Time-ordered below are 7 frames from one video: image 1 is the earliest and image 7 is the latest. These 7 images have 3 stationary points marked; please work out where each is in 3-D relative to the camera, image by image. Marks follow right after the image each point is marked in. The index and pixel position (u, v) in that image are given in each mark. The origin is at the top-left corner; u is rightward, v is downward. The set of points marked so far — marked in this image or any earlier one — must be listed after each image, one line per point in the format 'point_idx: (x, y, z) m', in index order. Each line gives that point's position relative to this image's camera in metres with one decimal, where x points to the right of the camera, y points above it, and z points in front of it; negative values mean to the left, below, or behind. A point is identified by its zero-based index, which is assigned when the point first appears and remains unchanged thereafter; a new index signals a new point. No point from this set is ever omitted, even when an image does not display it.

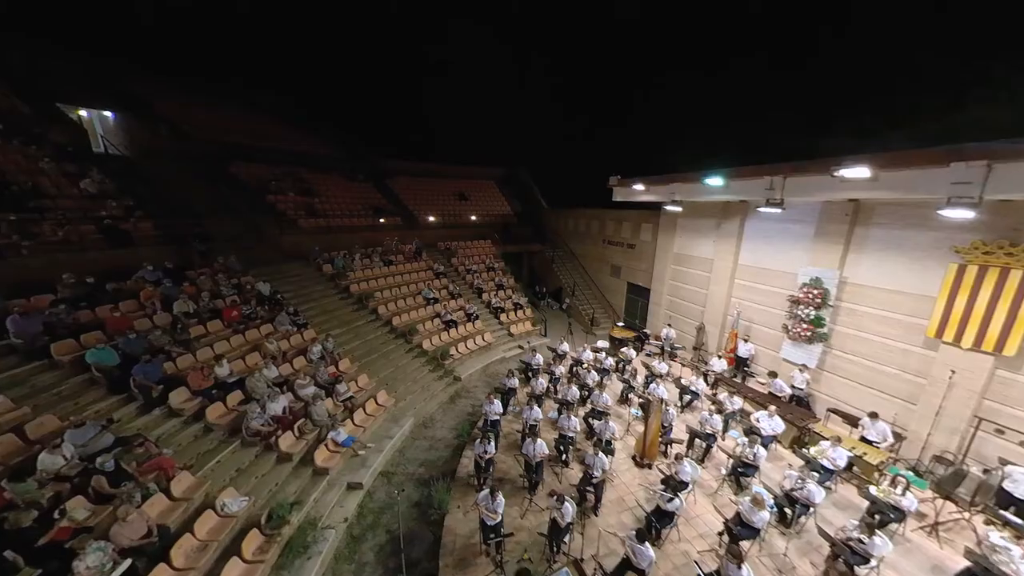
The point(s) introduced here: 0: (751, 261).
0: (+7.7, +0.8, +11.3) m
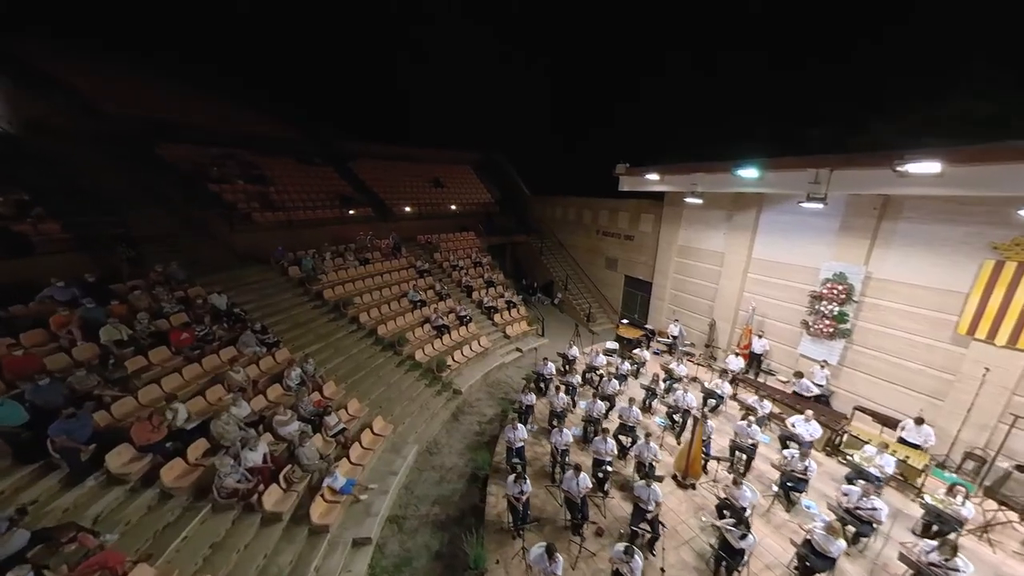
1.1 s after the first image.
0: (+7.8, +1.0, +11.0) m
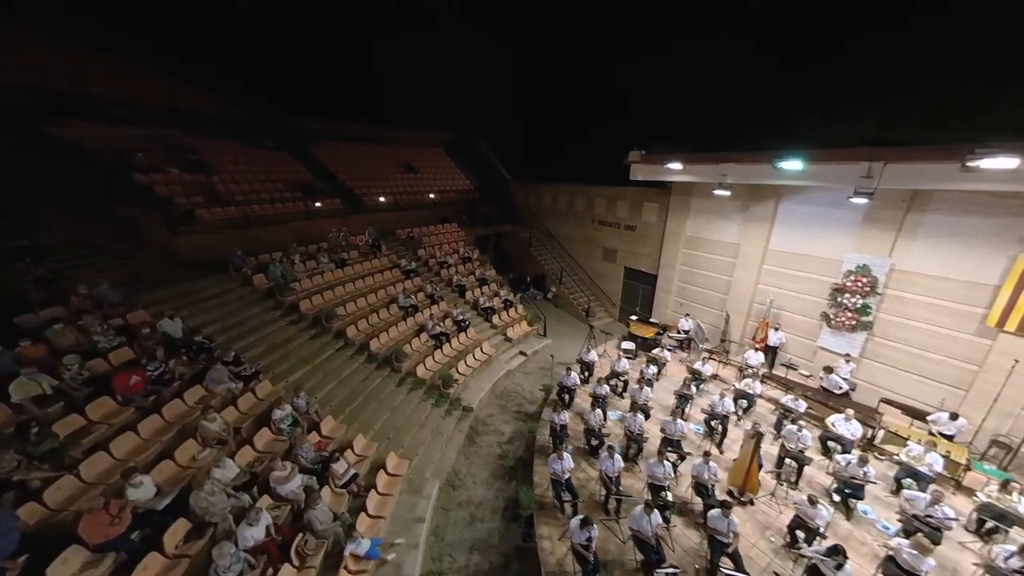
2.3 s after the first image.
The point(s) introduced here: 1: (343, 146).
0: (+8.1, +1.2, +10.7) m
1: (-9.6, +7.9, +20.3) m
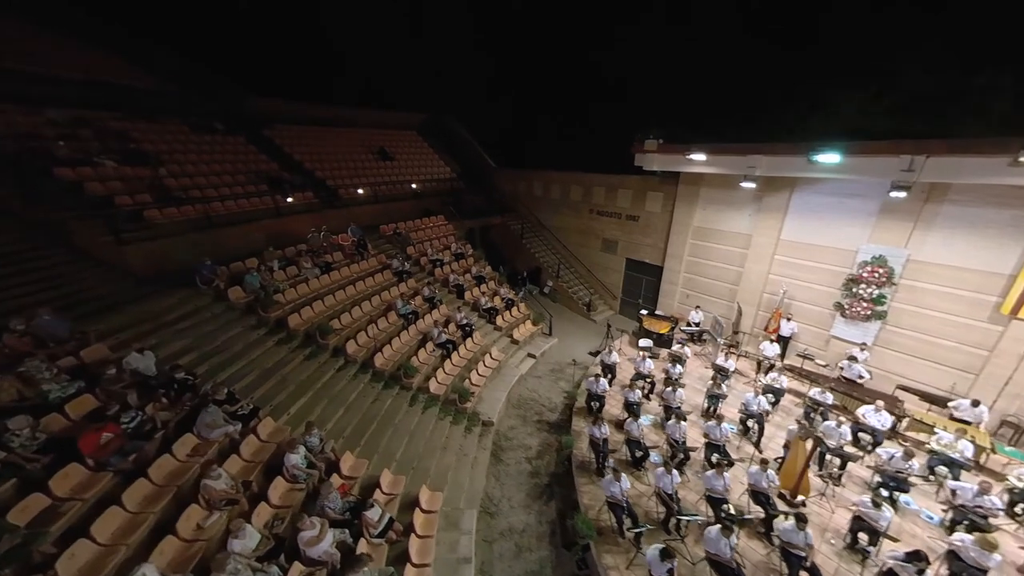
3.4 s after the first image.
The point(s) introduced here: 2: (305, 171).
0: (+8.5, +1.5, +10.8) m
1: (-10.4, +7.8, +18.3) m
2: (-9.6, +5.5, +16.7) m
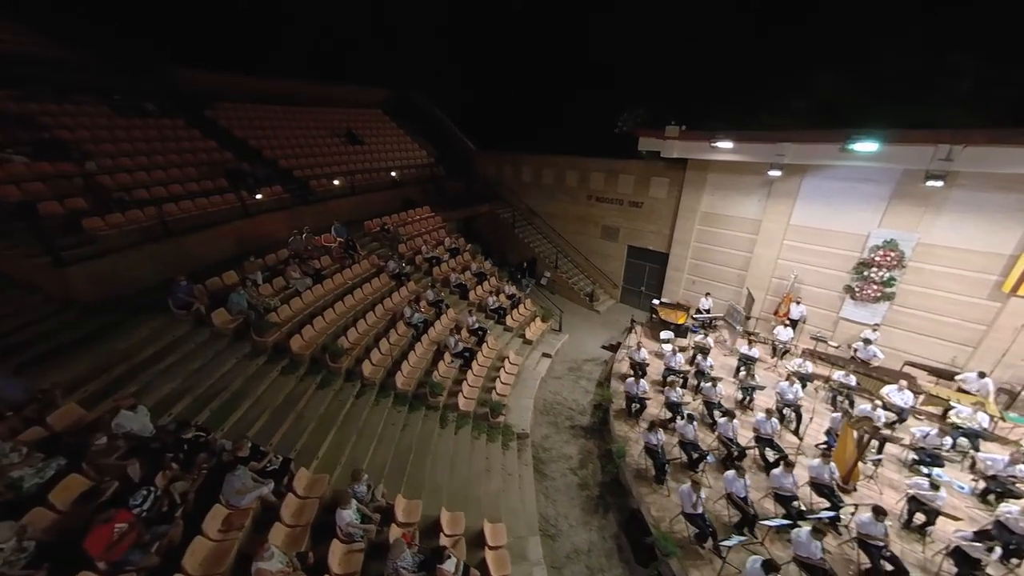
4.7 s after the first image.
0: (+9.0, +2.0, +11.0) m
1: (-10.9, +7.5, +16.0) m
2: (-9.8, +5.1, +14.6) m
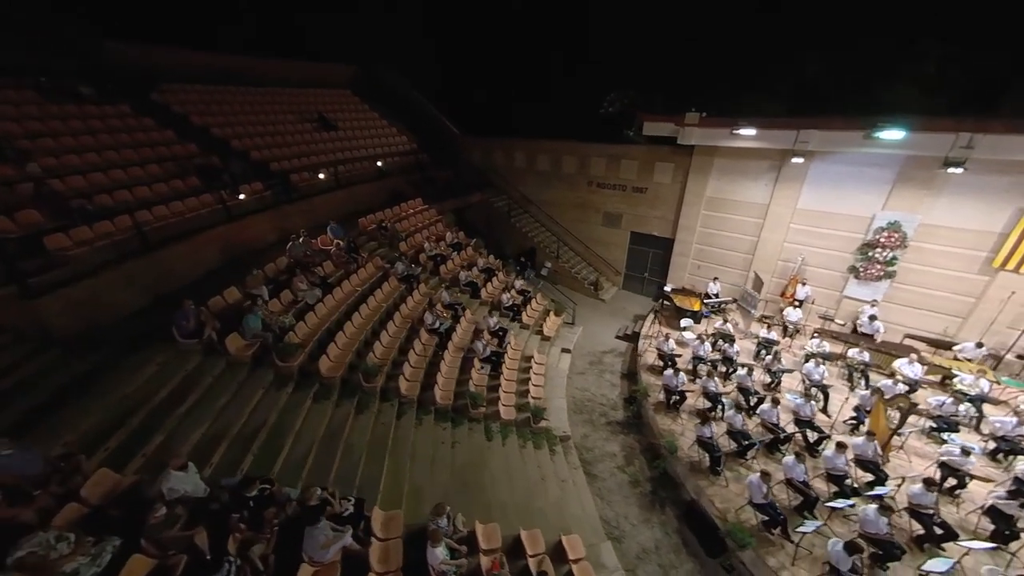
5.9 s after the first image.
0: (+9.6, +2.5, +11.5) m
1: (-11.0, +7.1, +14.2) m
2: (-9.7, +4.7, +13.1) m
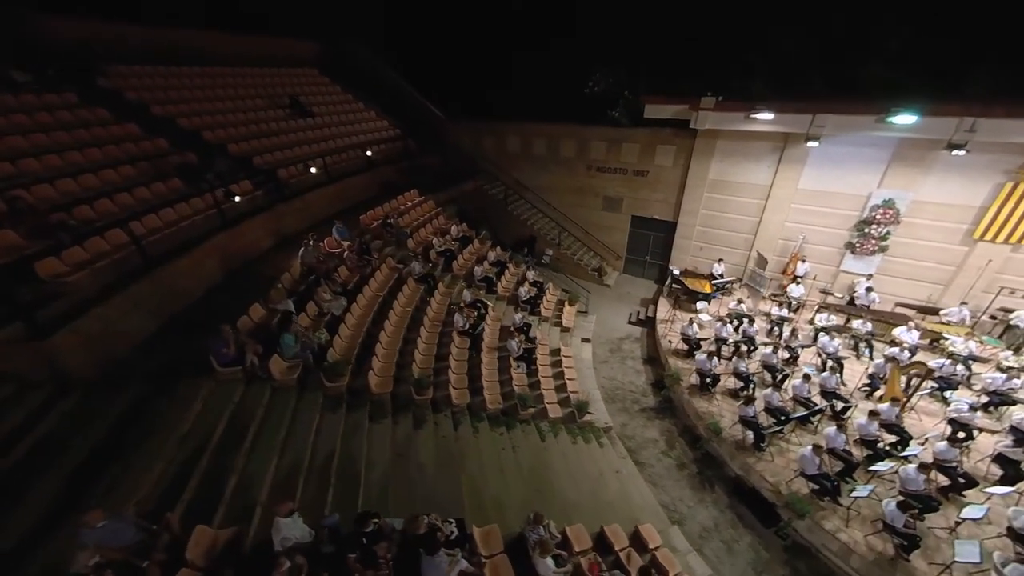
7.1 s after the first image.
0: (+10.2, +3.3, +12.1) m
1: (-10.9, +6.6, +12.8) m
2: (-9.3, +4.3, +11.9) m
